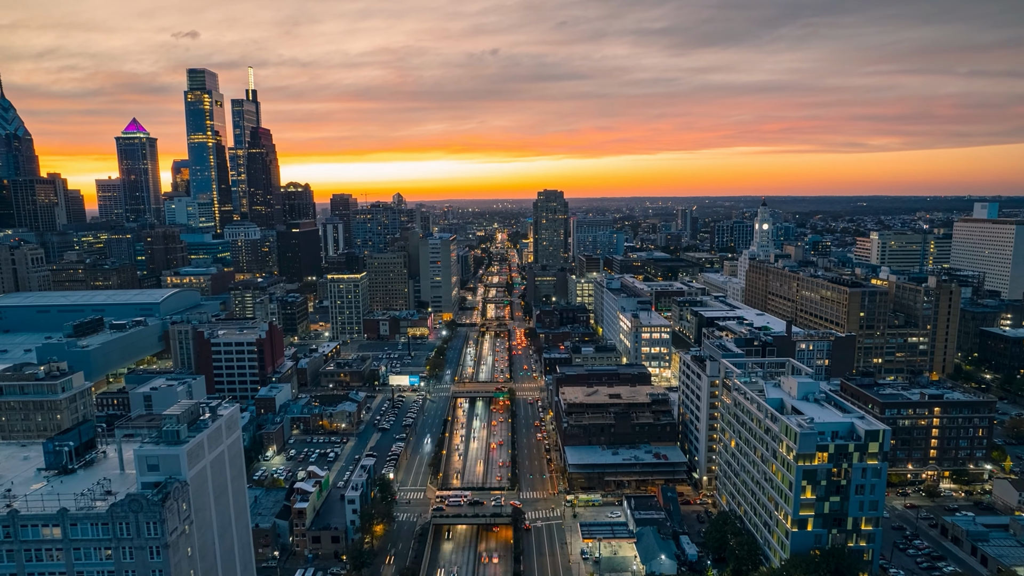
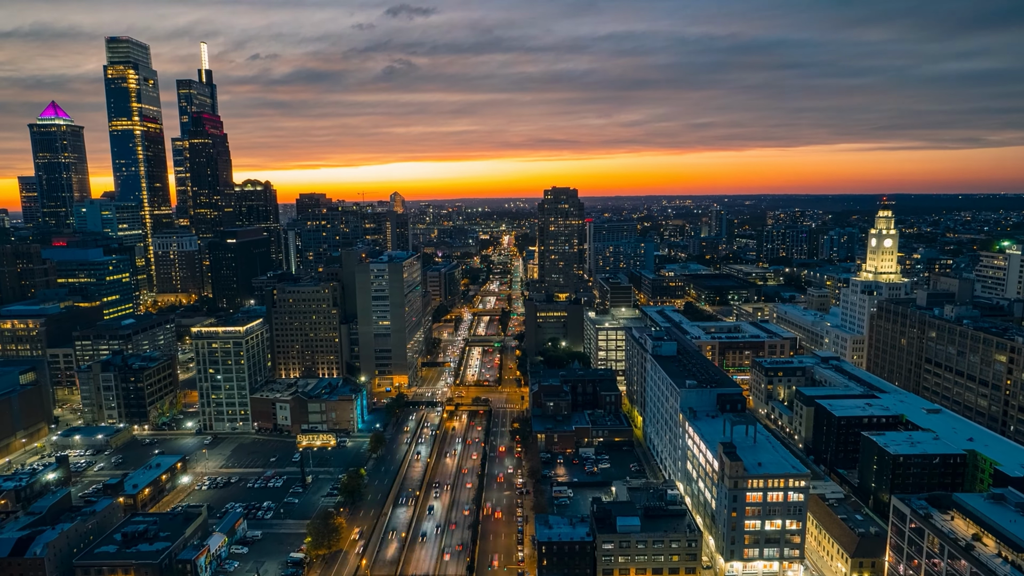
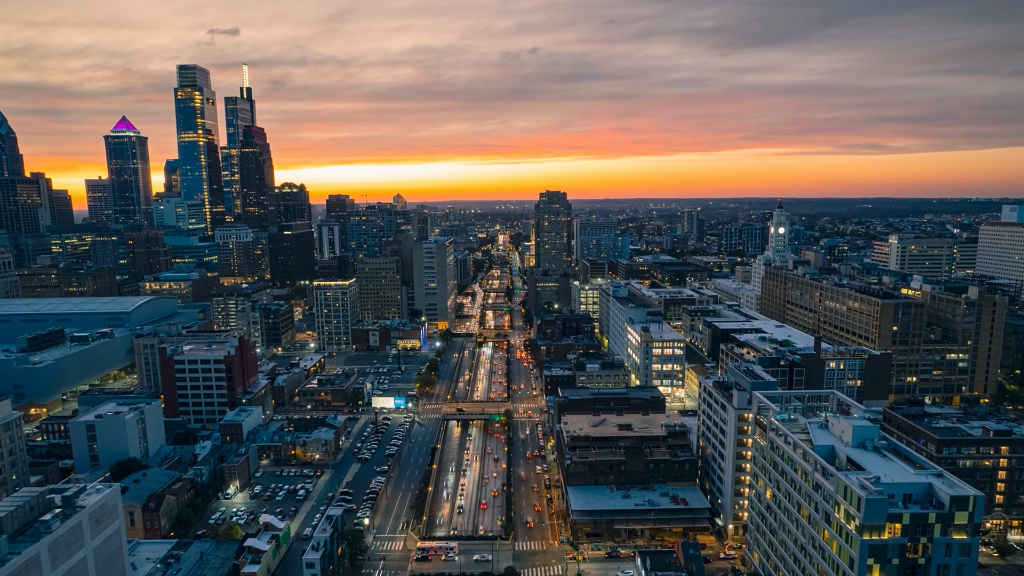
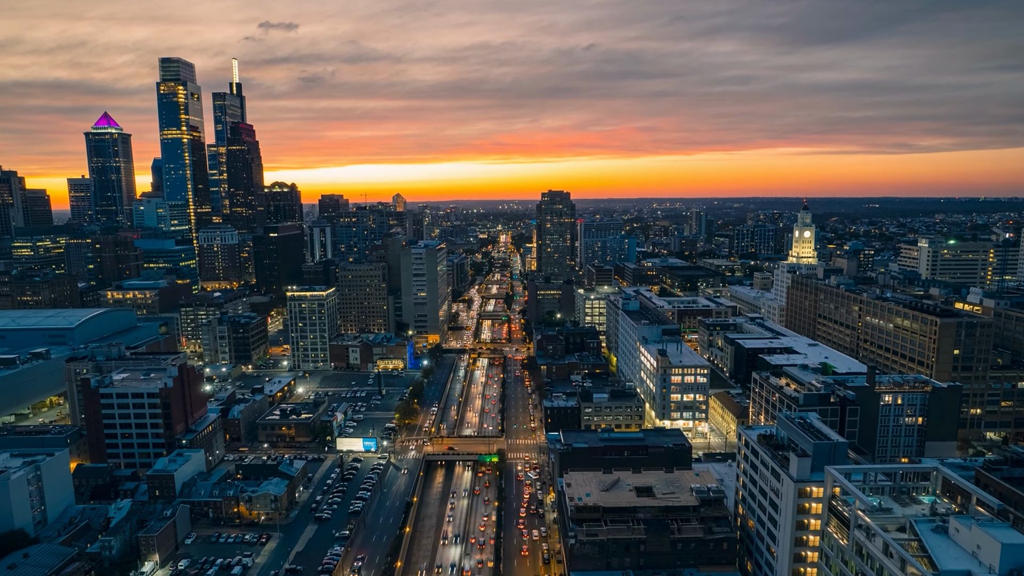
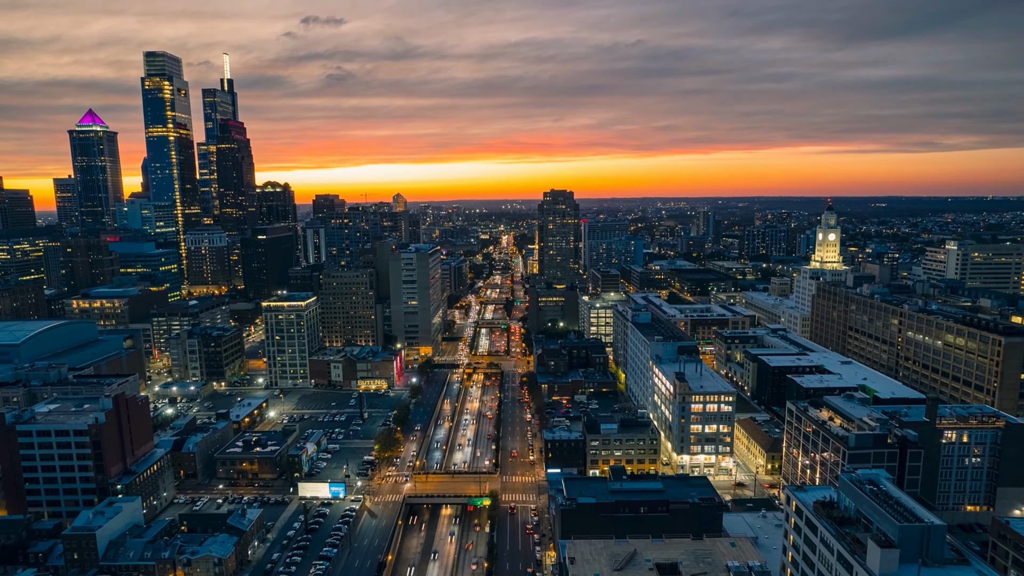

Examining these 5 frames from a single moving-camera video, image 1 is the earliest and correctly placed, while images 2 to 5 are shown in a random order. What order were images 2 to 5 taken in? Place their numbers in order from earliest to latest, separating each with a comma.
3, 4, 5, 2
